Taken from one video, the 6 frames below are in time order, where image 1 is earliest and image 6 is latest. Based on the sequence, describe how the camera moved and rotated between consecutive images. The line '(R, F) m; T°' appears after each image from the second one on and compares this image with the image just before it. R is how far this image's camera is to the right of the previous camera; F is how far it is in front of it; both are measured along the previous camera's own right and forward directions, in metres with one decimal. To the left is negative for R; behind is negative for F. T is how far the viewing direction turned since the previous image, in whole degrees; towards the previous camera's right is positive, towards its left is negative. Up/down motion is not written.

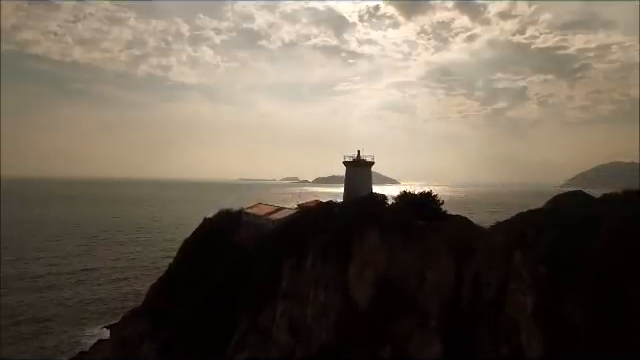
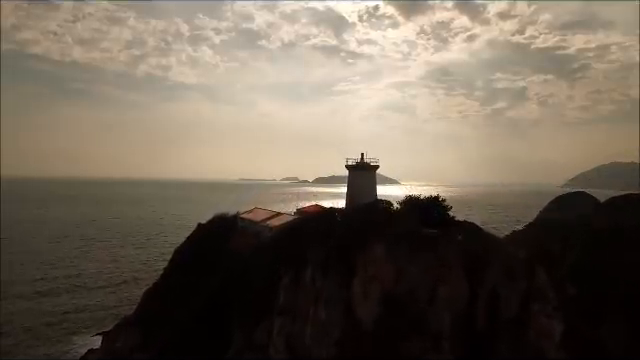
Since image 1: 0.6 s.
(-0.2, +0.3) m; 0°
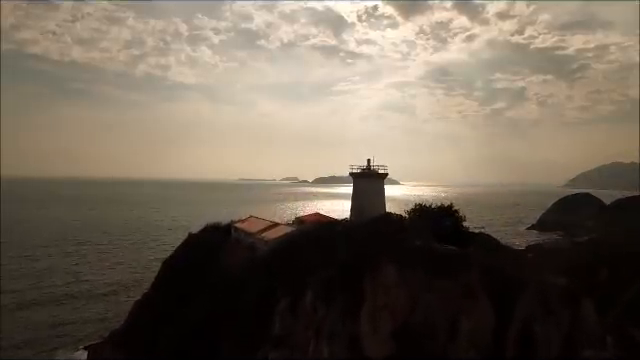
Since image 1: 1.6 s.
(-0.5, +0.3) m; 0°
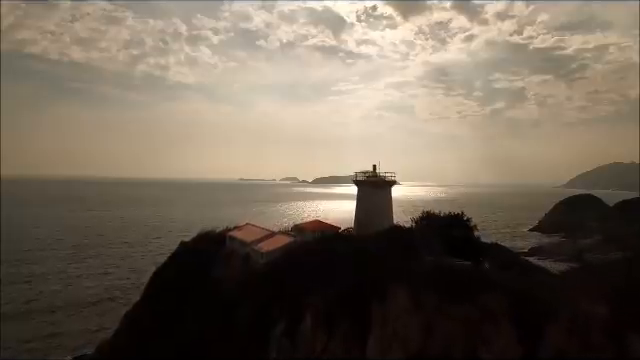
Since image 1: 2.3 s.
(-0.4, +0.4) m; 0°
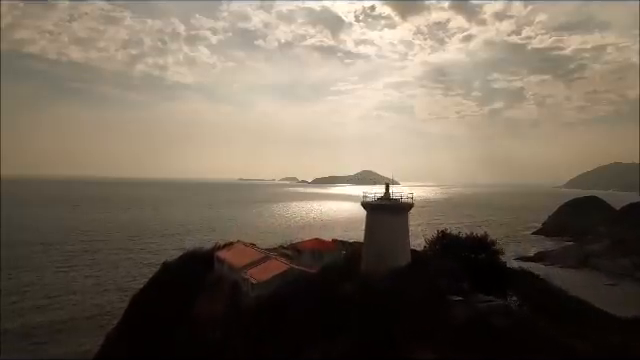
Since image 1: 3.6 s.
(-0.8, 0.0) m; 0°
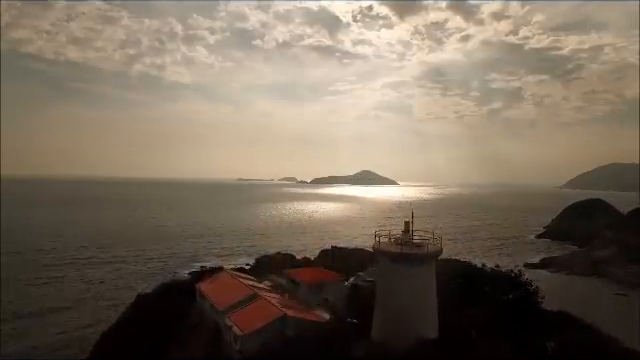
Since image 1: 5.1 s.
(-0.3, +1.2) m; 0°
